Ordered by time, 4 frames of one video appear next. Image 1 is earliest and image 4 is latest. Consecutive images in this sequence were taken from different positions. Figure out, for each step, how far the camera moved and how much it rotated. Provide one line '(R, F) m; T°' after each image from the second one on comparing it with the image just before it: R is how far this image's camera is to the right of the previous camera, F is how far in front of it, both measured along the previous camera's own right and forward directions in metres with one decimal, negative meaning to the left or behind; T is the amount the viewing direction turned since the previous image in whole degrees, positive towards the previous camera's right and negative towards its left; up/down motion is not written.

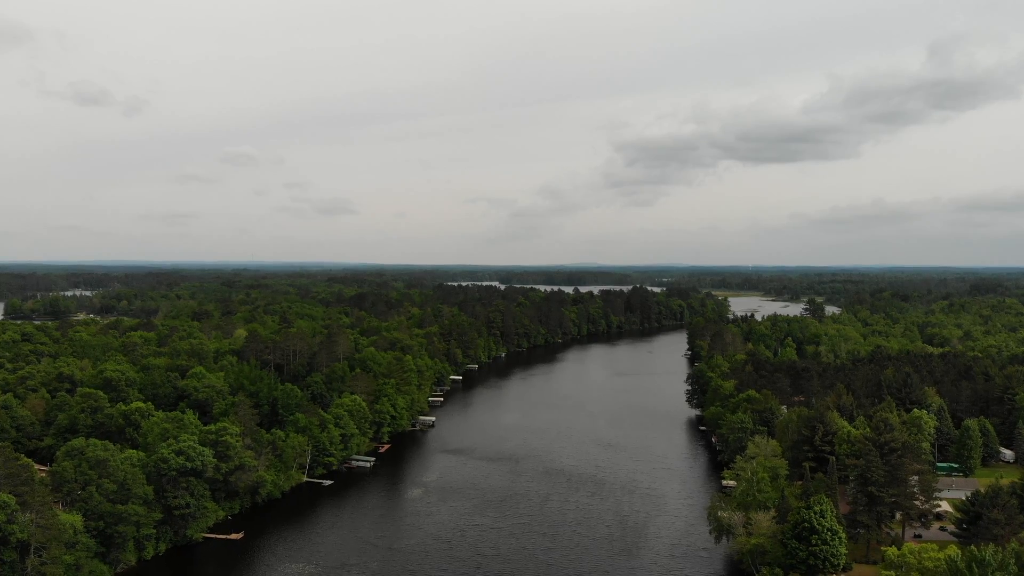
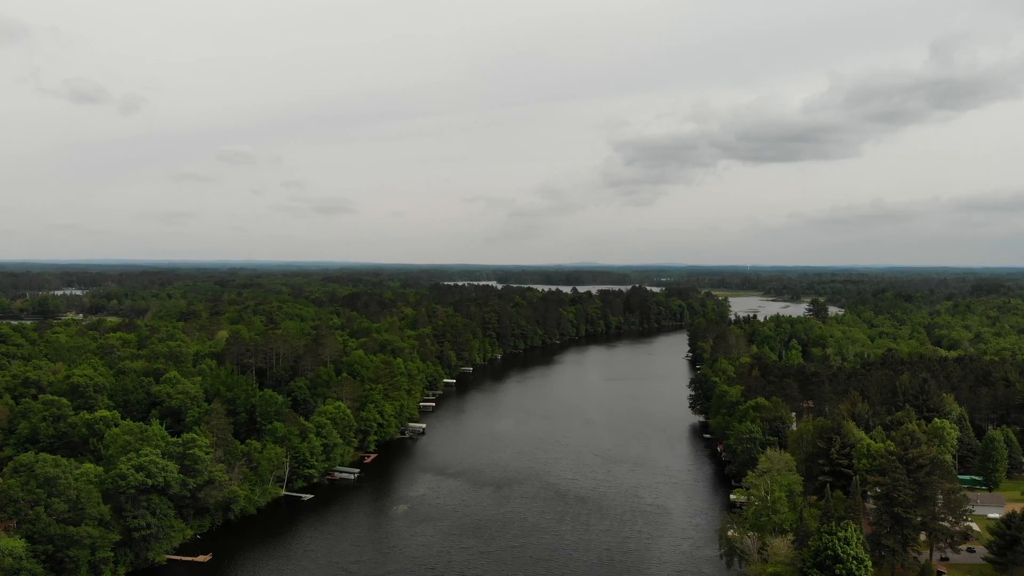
(+0.4, +3.8) m; 0°
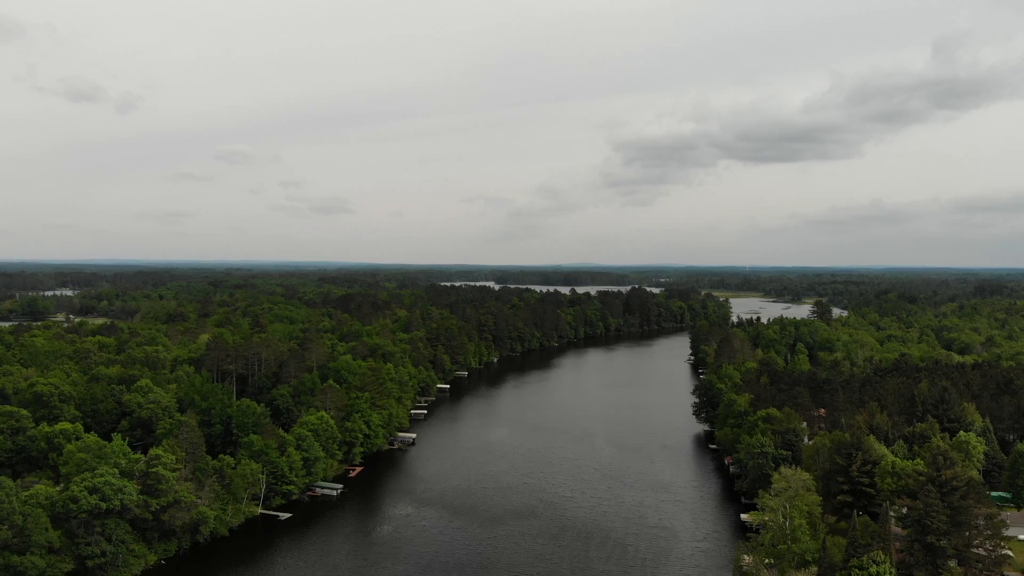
(+0.4, +3.7) m; 0°
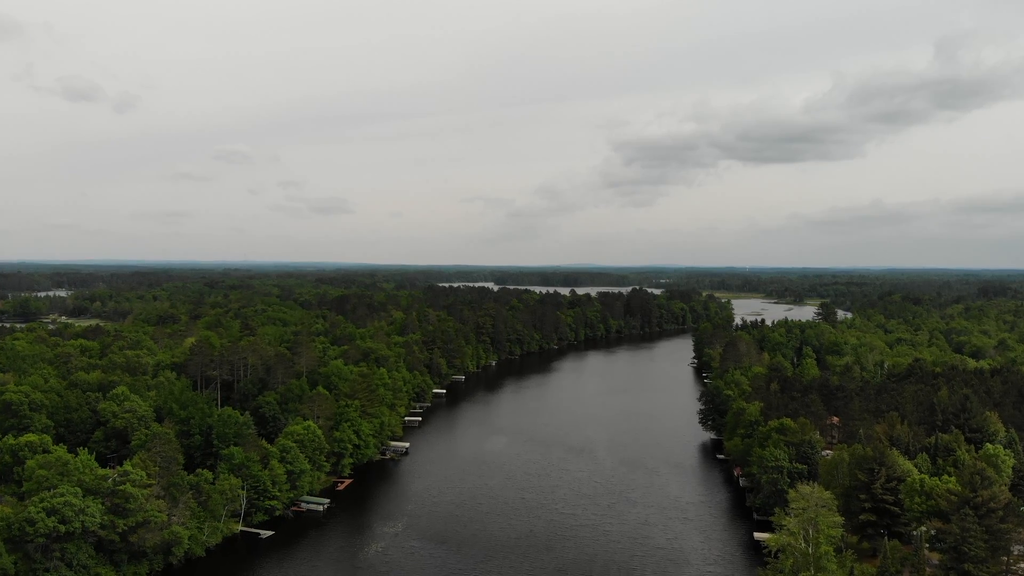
(+0.2, +3.1) m; 0°
